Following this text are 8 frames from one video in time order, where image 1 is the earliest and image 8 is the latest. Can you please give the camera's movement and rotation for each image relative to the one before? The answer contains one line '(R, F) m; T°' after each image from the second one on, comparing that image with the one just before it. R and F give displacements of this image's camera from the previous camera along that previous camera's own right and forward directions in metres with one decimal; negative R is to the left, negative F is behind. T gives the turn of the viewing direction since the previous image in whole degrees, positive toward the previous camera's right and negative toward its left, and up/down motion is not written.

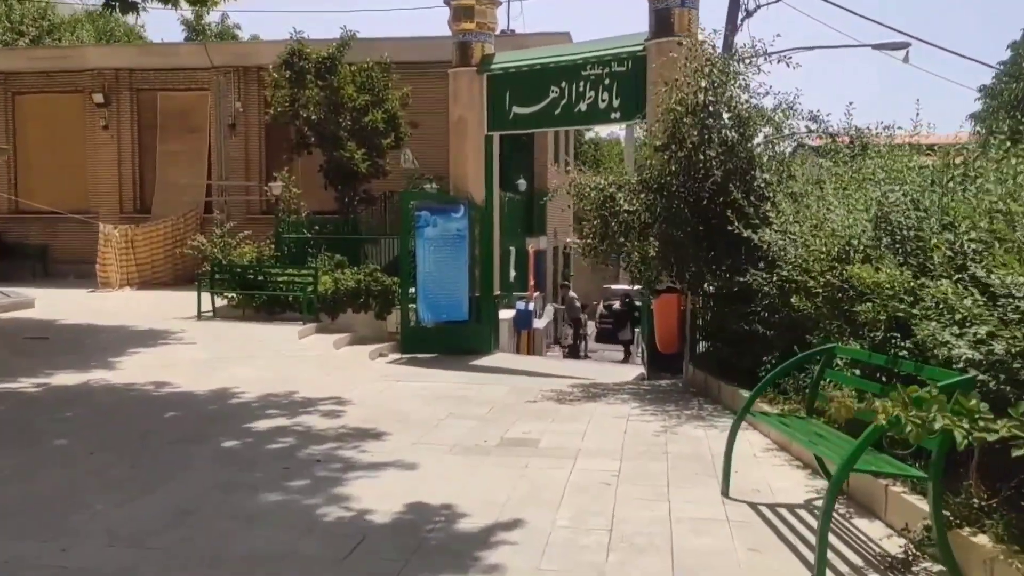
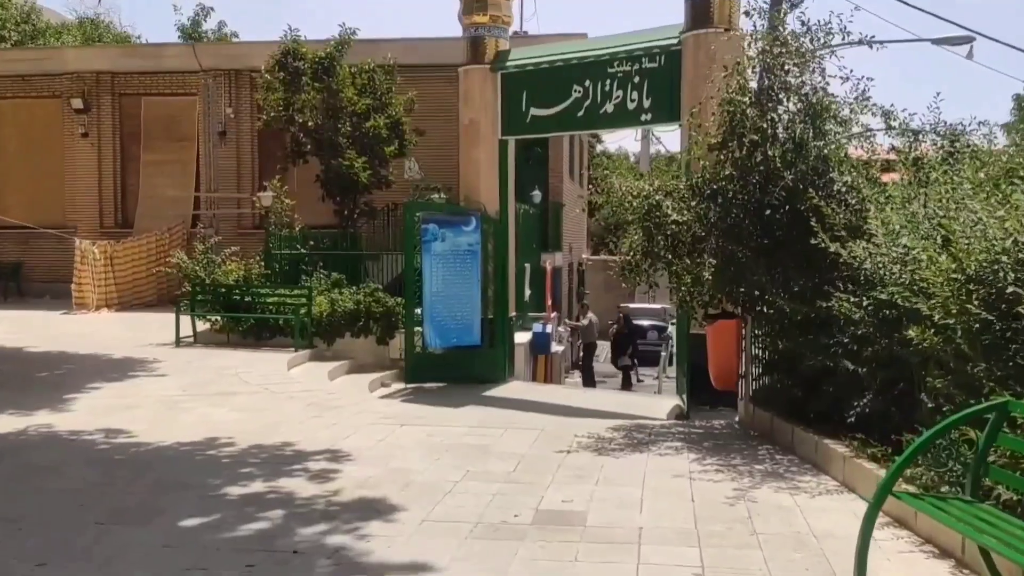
(-0.2, +1.4) m; 0°
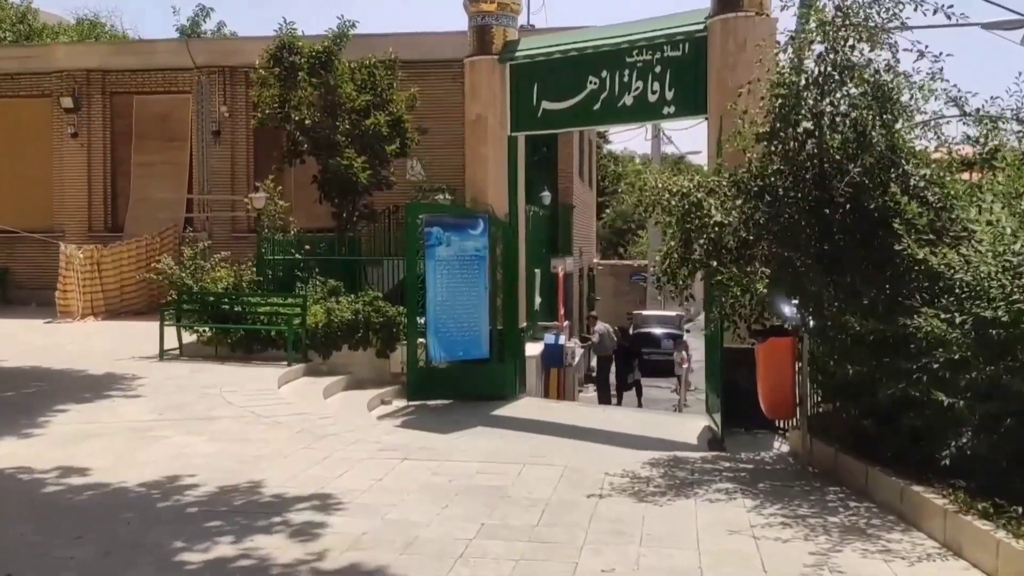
(-0.1, +1.0) m; 0°
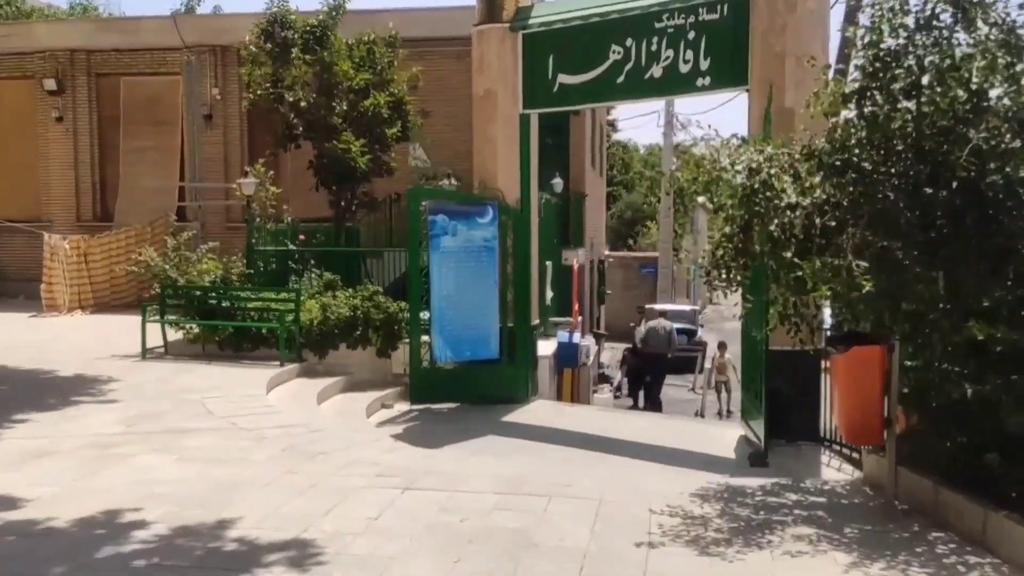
(-0.1, +1.1) m; 0°
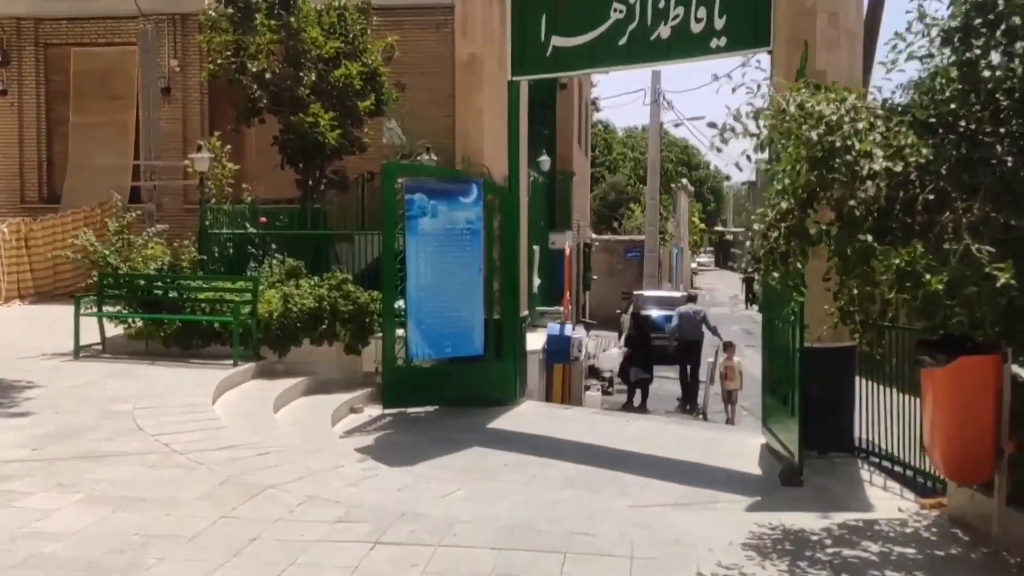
(-0.1, +1.3) m; +1°
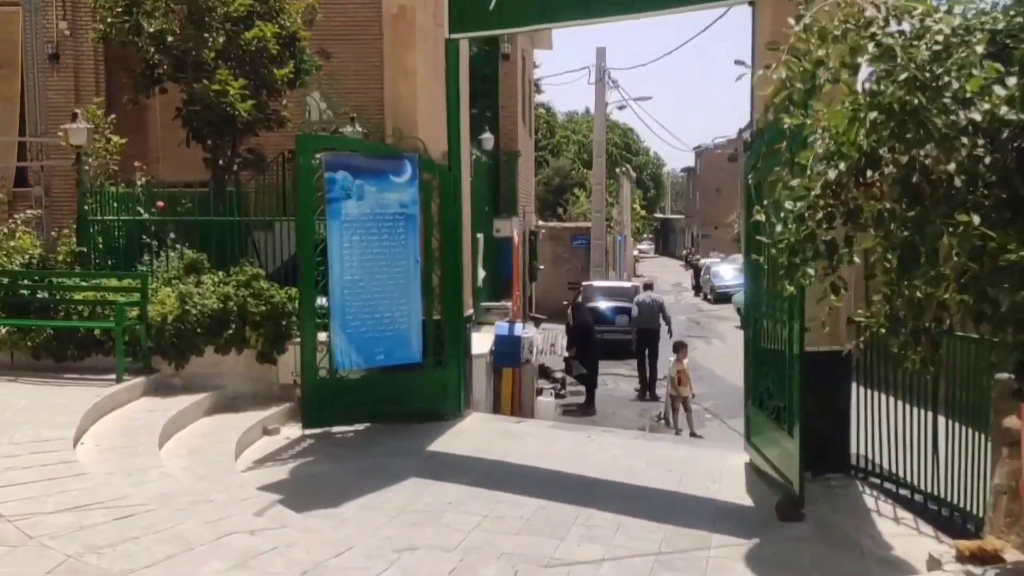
(0.0, +1.5) m; +4°
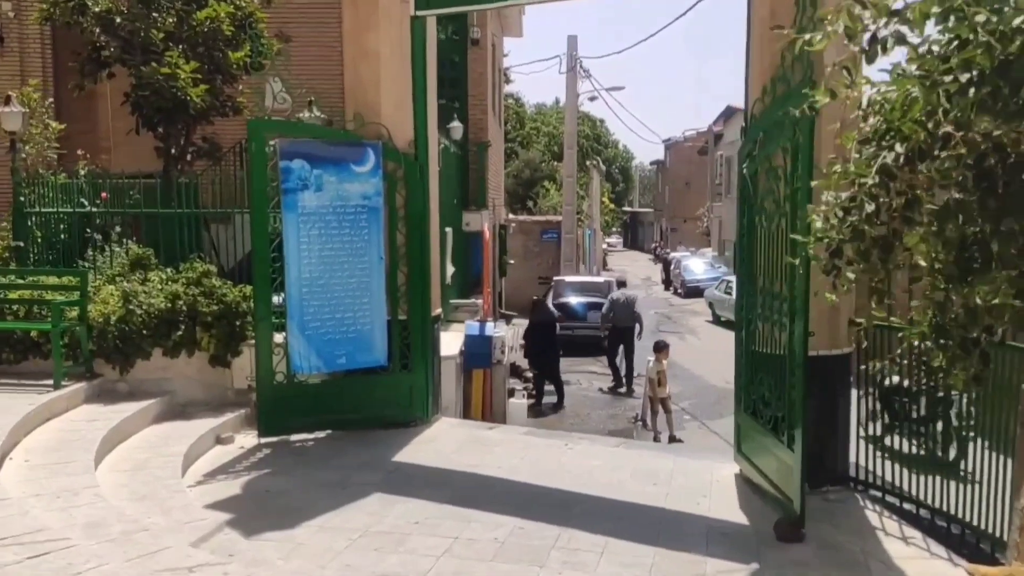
(0.0, +0.5) m; +2°
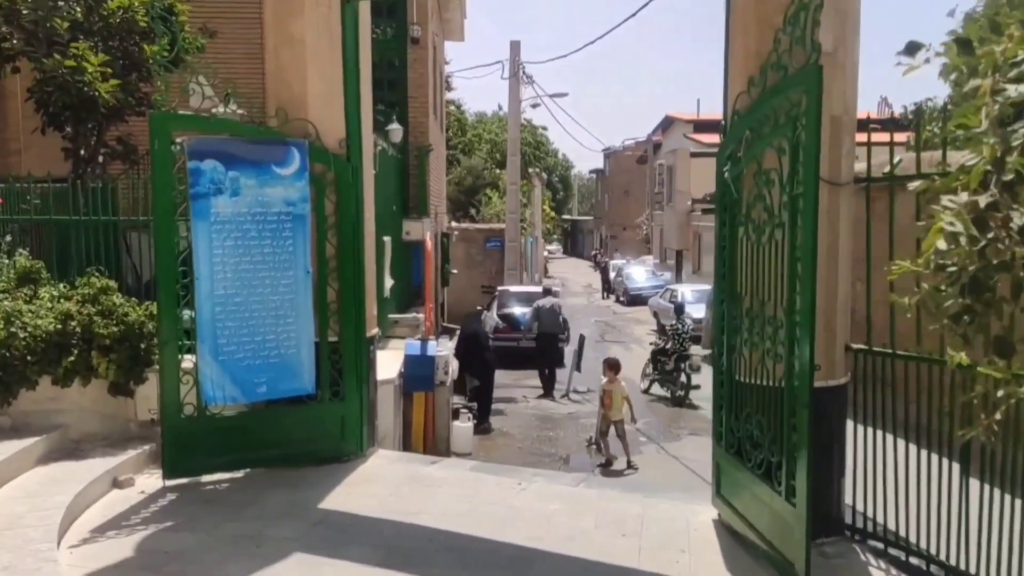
(0.0, +0.9) m; +3°
